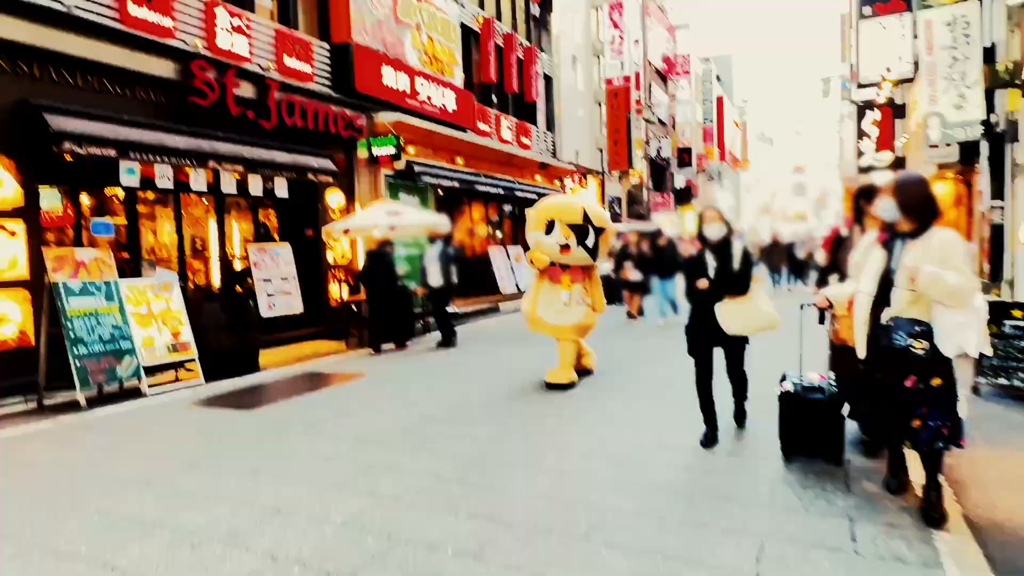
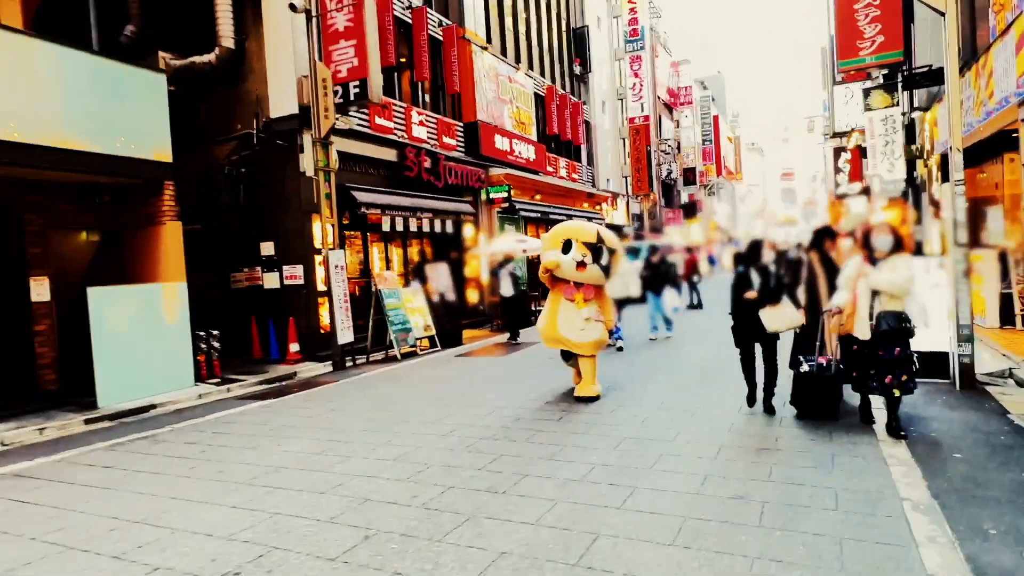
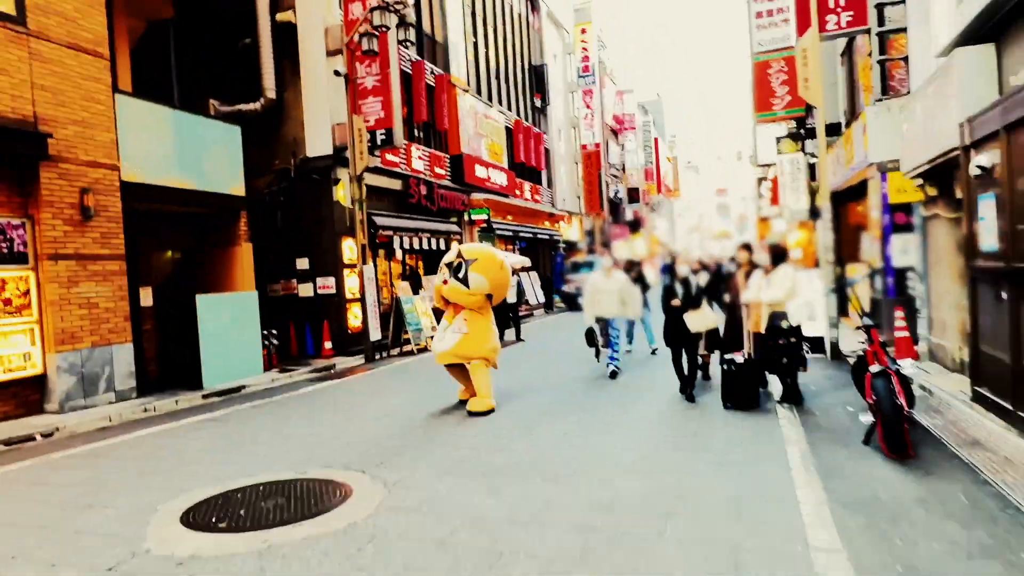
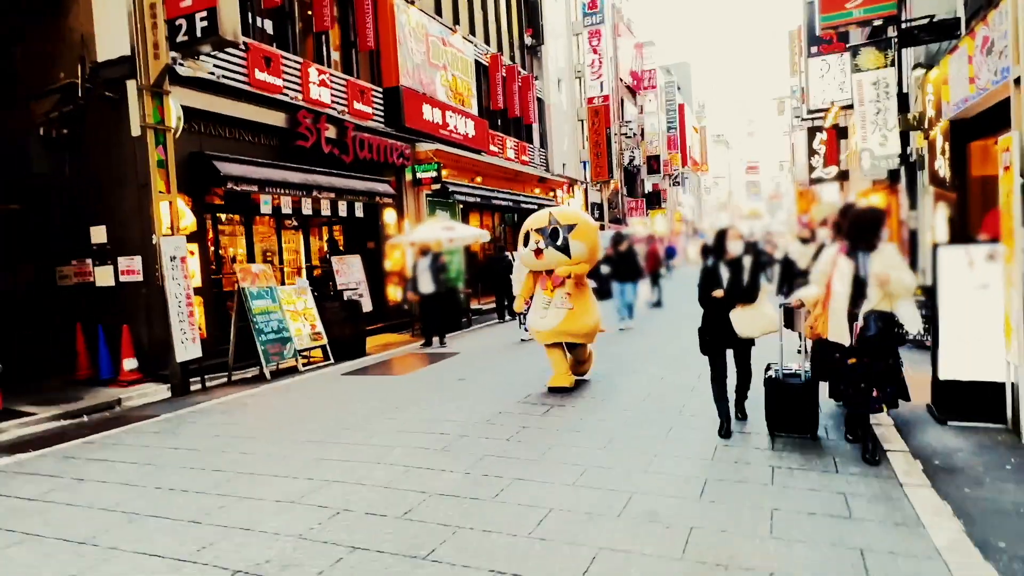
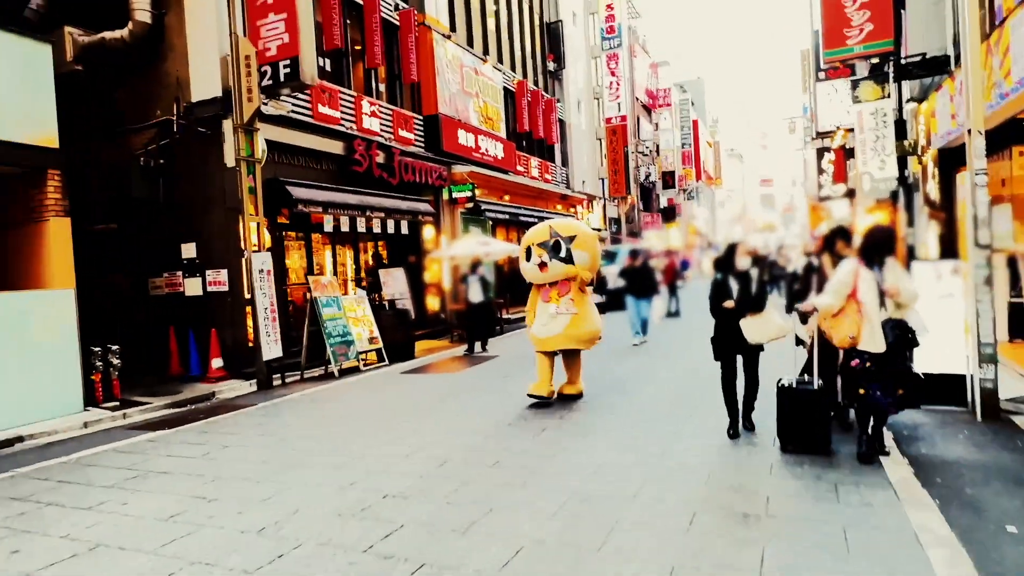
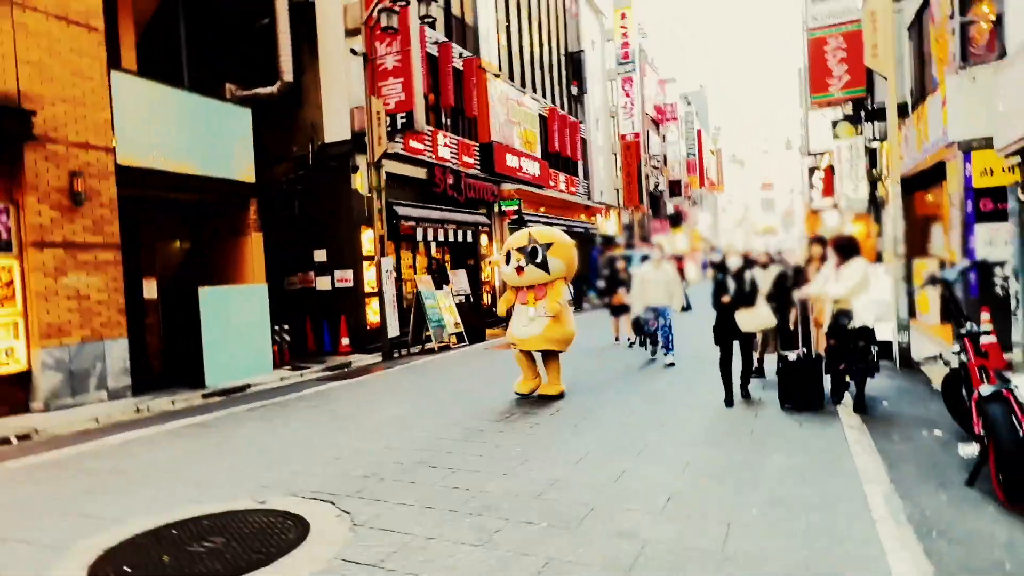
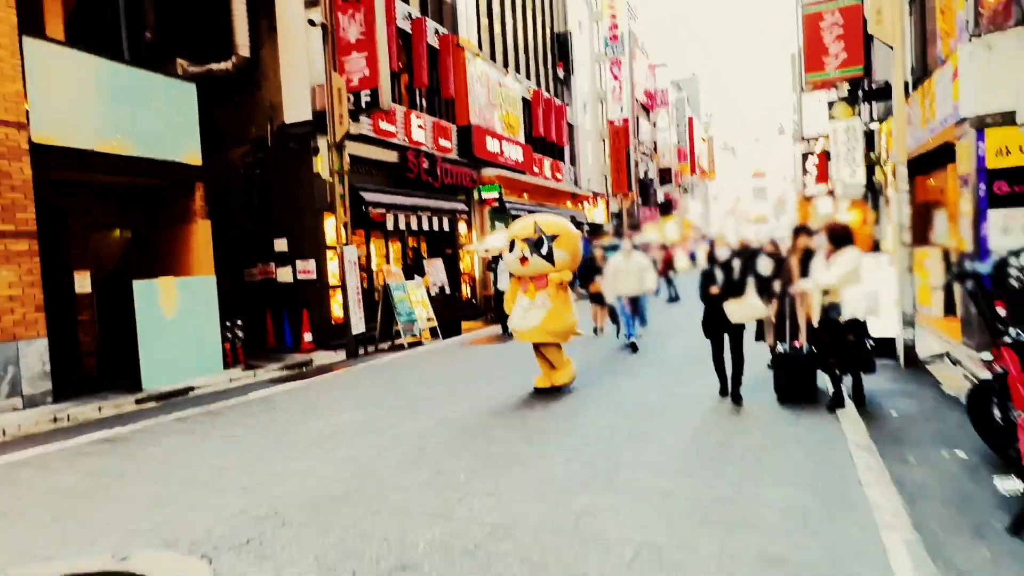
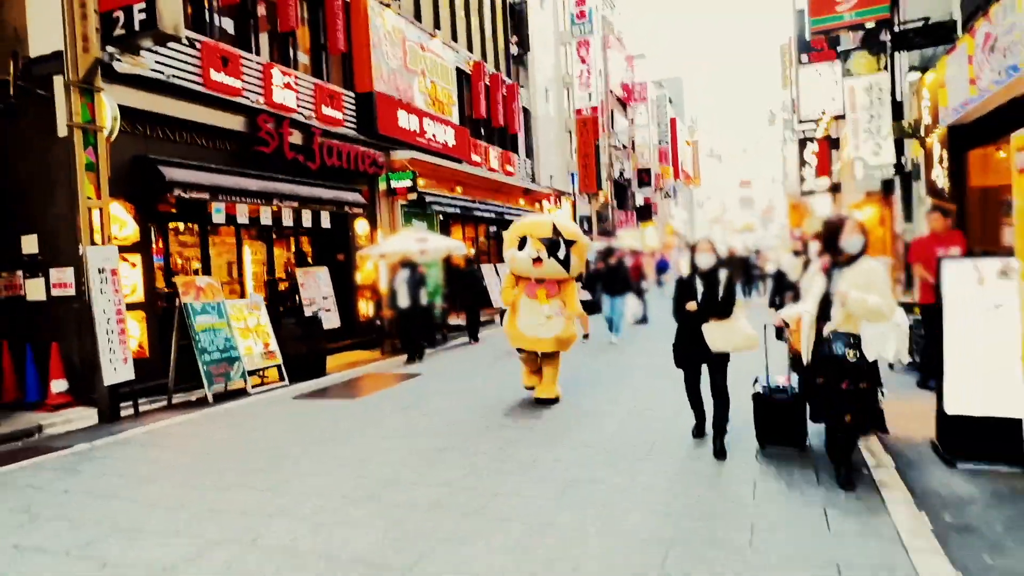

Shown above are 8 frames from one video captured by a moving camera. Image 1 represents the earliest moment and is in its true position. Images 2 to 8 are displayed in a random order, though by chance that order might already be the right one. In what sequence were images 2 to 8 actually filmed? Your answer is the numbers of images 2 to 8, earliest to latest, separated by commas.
8, 4, 5, 2, 7, 6, 3
